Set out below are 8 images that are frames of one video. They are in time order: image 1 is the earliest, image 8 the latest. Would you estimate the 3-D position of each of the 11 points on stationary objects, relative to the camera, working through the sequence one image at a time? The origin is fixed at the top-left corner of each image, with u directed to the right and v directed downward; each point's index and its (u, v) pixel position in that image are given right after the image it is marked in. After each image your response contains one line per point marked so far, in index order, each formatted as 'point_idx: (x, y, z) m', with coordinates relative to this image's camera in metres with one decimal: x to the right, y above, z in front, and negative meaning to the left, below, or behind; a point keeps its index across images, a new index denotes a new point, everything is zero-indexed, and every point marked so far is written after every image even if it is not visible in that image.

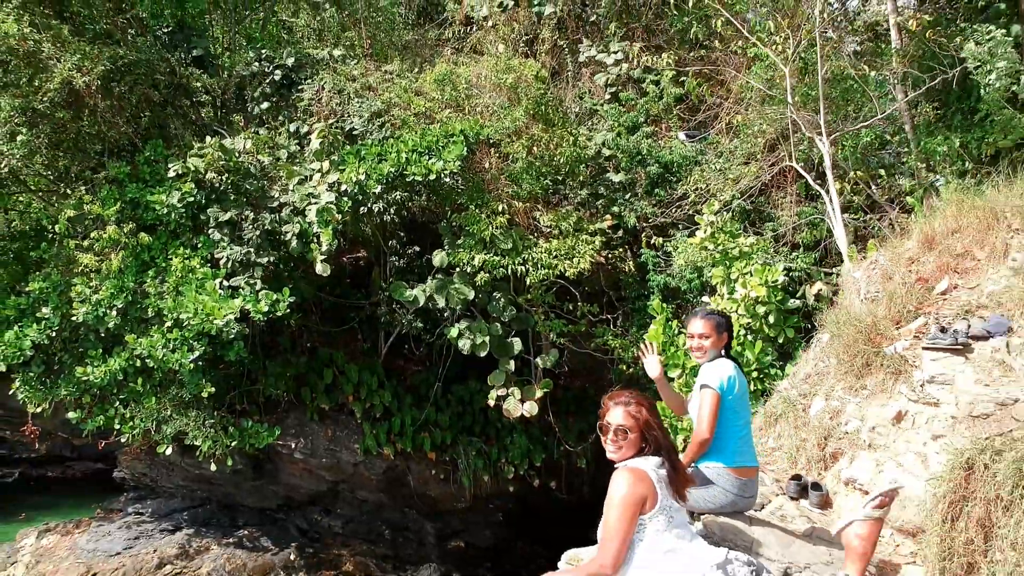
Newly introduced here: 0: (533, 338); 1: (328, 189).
0: (+0.2, -0.4, +8.3) m
1: (-1.4, +0.8, +7.4) m
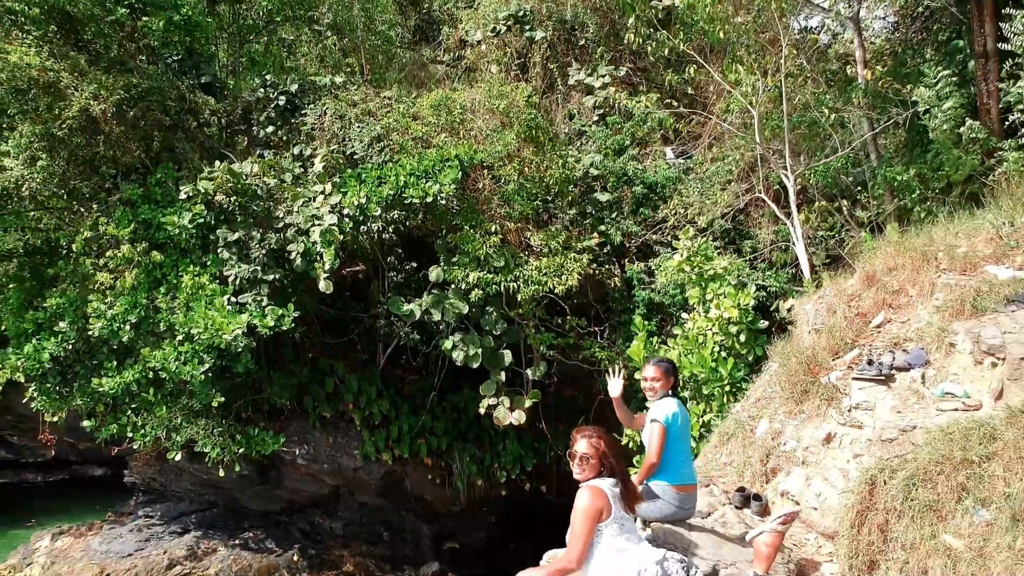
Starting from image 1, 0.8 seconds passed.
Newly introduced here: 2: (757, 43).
0: (+0.1, -0.6, +8.7) m
1: (-1.5, +0.6, +7.9) m
2: (+2.1, +2.1, +8.5) m
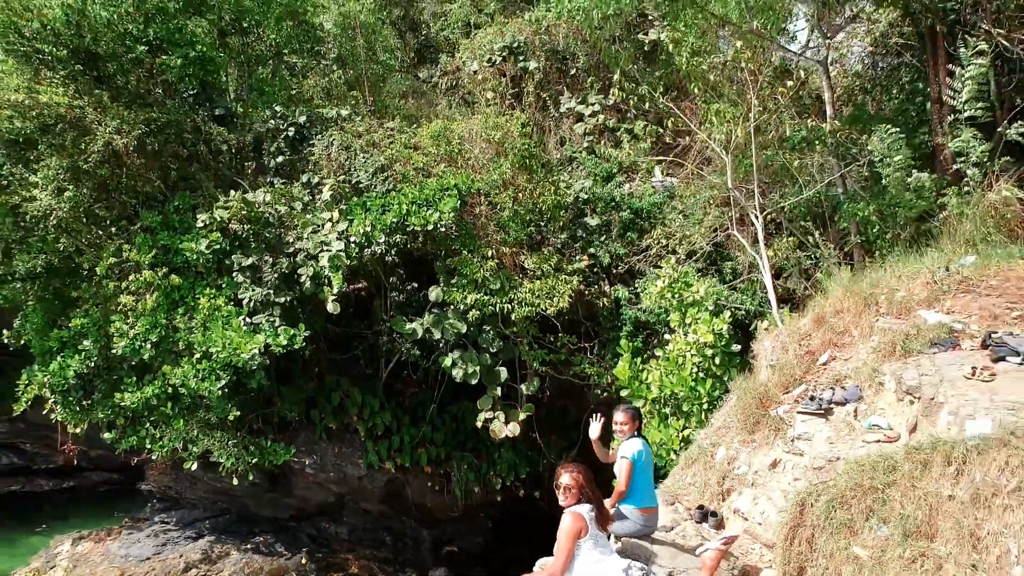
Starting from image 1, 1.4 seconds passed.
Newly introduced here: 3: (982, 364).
0: (+0.1, -0.7, +9.3) m
1: (-1.5, +0.4, +8.4) m
2: (+2.1, +1.9, +9.1) m
3: (+2.2, -0.4, +5.0) m
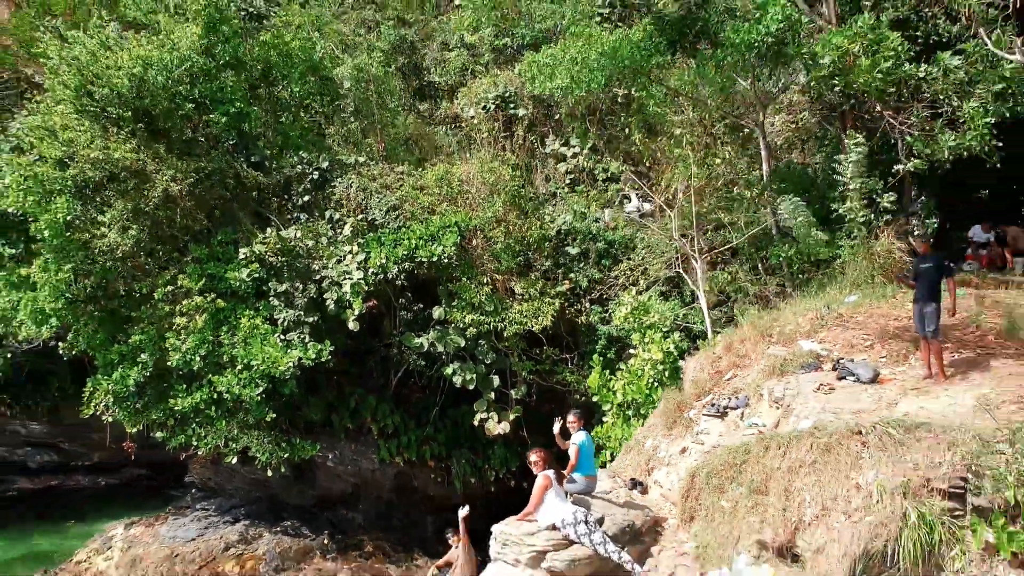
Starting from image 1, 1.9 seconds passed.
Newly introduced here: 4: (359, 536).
0: (0.0, -1.0, +10.9) m
1: (-1.6, +0.2, +10.0) m
2: (+2.0, +1.7, +10.7) m
3: (+2.1, -0.6, +6.6) m
4: (-1.8, -2.9, +11.5) m
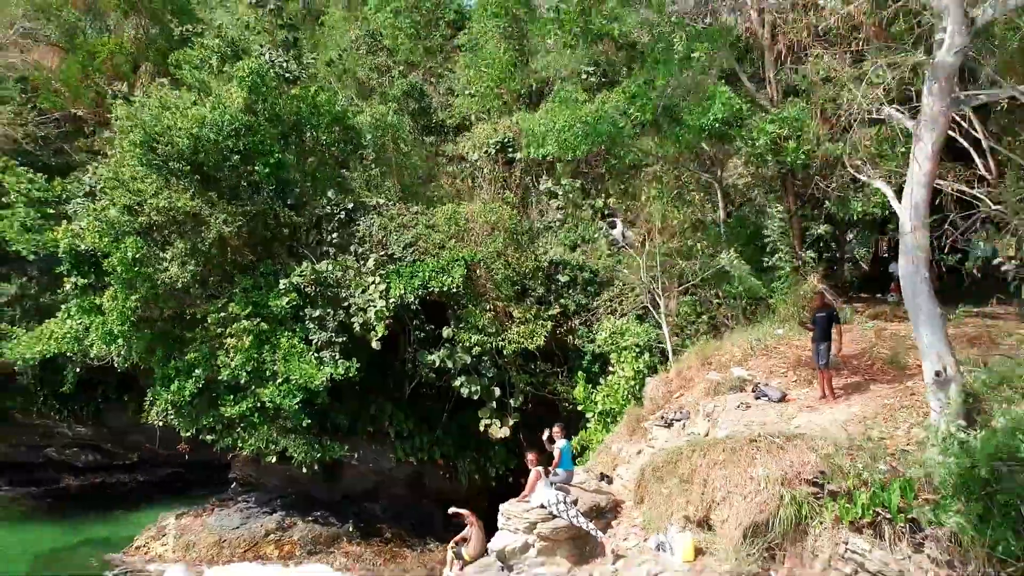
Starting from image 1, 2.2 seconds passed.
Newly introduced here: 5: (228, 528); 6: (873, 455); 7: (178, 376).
0: (0.0, -1.3, +12.8) m
1: (-1.6, -0.1, +11.9) m
2: (+2.0, +1.4, +12.6) m
3: (+2.1, -0.9, +8.5) m
4: (-1.8, -3.2, +13.3) m
5: (-3.7, -3.1, +12.7) m
6: (+2.3, -1.0, +6.1) m
7: (-4.1, -1.1, +12.0) m
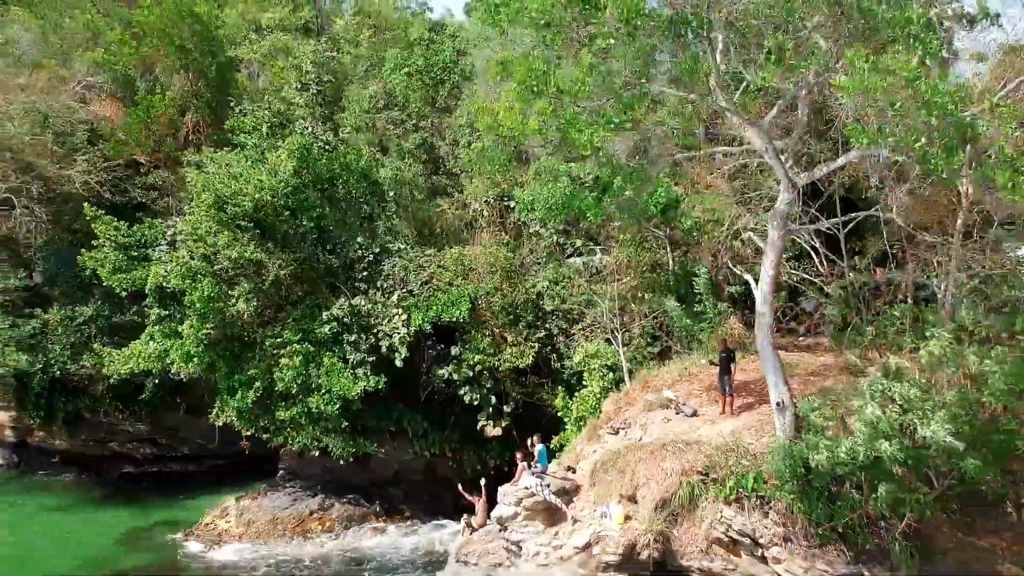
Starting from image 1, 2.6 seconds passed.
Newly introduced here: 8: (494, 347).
0: (-0.1, -1.7, +15.9) m
1: (-1.7, -0.6, +15.0) m
2: (+1.9, +1.0, +15.7) m
3: (+2.0, -1.4, +11.6) m
4: (-1.9, -3.7, +16.4) m
5: (-3.8, -3.6, +15.8) m
6: (+2.2, -1.5, +9.3) m
7: (-4.2, -1.6, +15.2) m
8: (-0.3, -0.9, +15.2) m
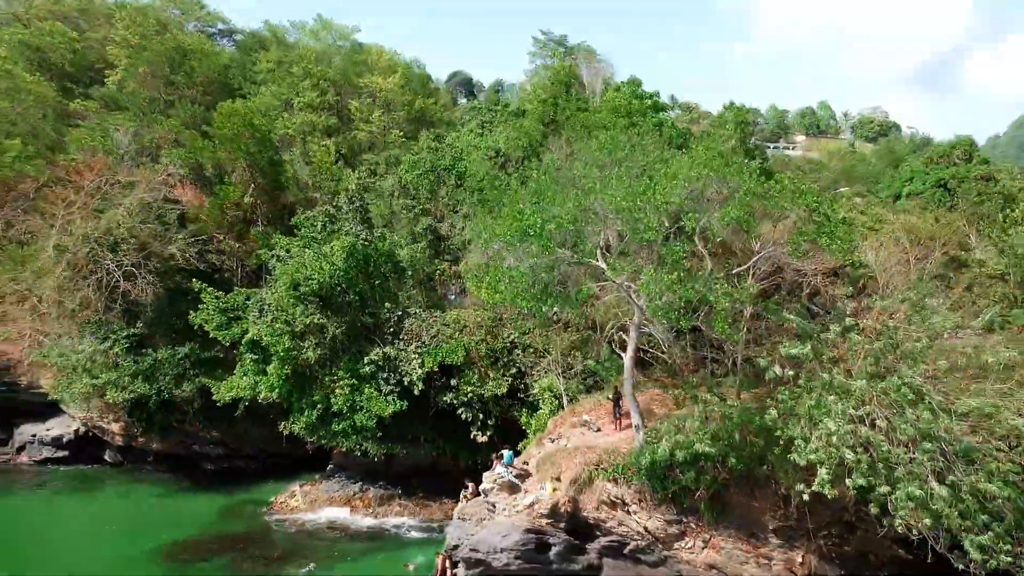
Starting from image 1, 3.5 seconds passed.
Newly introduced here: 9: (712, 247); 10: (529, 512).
0: (-0.6, -2.9, +23.0) m
1: (-2.1, -1.8, +22.0) m
2: (+1.5, -0.2, +22.8) m
3: (+1.7, -2.6, +18.7) m
4: (-2.3, -4.9, +23.5) m
5: (-4.2, -4.8, +22.9) m
6: (+1.8, -2.7, +16.4) m
7: (-4.6, -2.8, +22.2) m
8: (-0.7, -2.1, +22.3) m
9: (+3.3, +0.6, +16.1) m
10: (+0.3, -3.6, +15.8) m
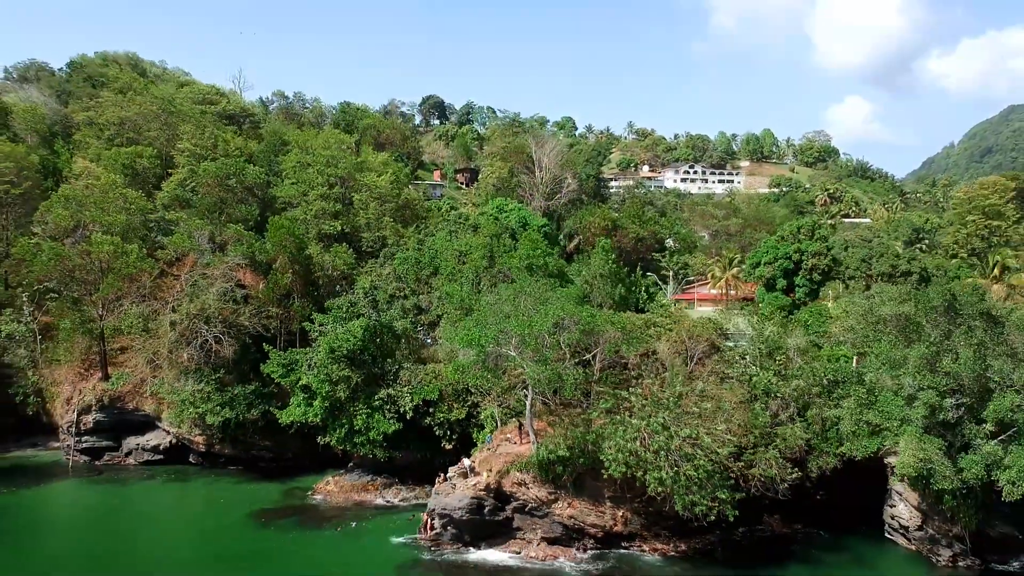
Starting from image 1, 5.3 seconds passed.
0: (-2.2, -5.2, +36.0) m
1: (-3.7, -4.1, +35.1) m
2: (-0.1, -2.5, +35.9) m
3: (+0.2, -4.9, +31.9) m
4: (-4.0, -7.2, +36.5) m
5: (-5.8, -7.1, +35.8) m
6: (+0.4, -5.0, +29.5) m
7: (-6.2, -5.1, +35.1) m
8: (-2.3, -4.4, +35.4) m
9: (+1.9, -1.7, +29.2) m
10: (-1.1, -6.0, +28.9) m
